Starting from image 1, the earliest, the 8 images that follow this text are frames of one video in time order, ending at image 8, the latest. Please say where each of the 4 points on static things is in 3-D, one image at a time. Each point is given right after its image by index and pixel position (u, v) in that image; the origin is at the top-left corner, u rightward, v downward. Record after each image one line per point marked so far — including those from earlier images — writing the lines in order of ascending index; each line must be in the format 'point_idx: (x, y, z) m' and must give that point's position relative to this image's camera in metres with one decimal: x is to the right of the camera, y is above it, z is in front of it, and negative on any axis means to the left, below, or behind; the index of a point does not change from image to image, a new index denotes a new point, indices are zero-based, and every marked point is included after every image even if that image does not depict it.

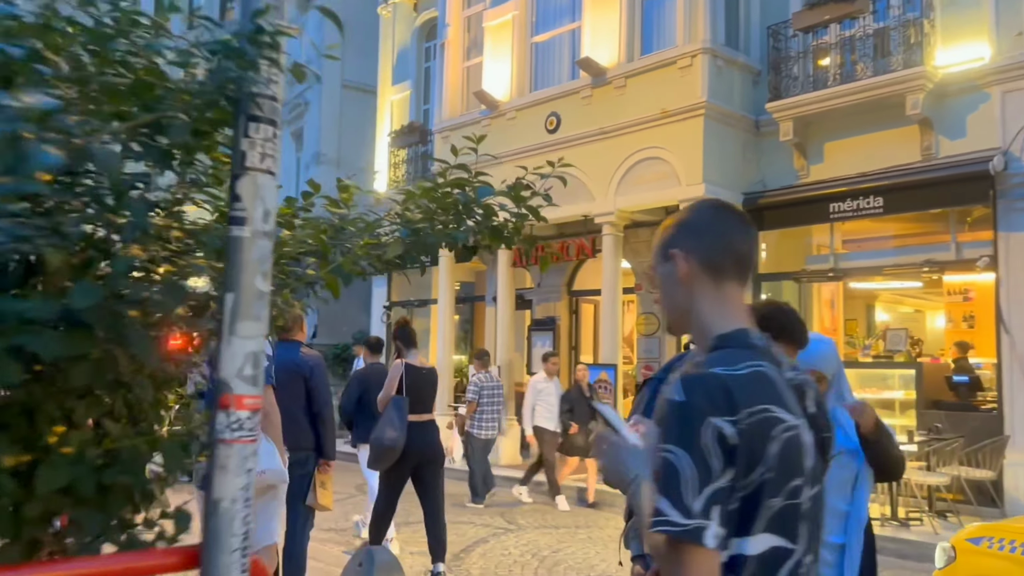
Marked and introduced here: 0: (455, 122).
0: (-1.0, +2.9, +15.0) m
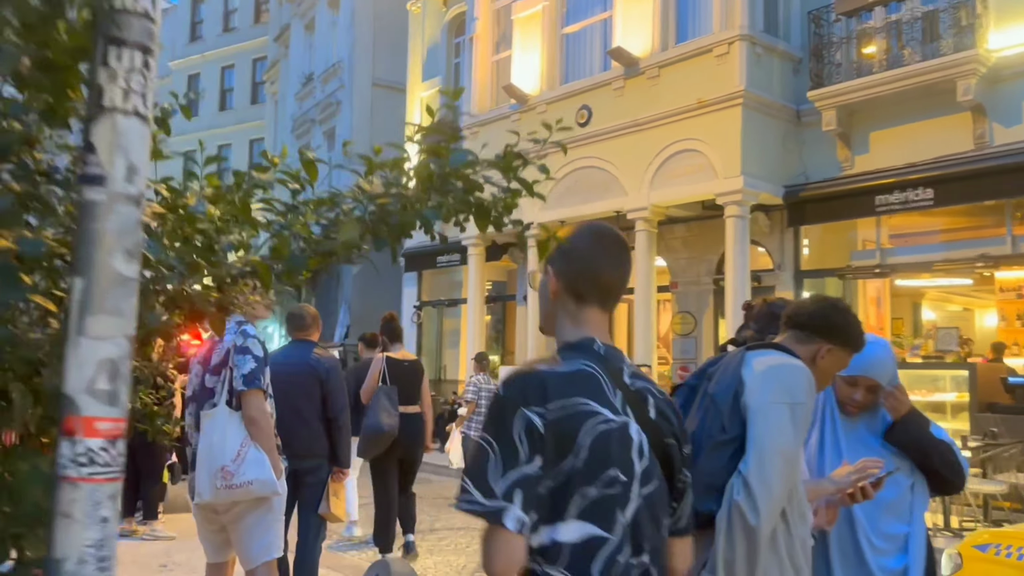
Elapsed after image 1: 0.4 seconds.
0: (-0.5, +2.9, +14.6) m
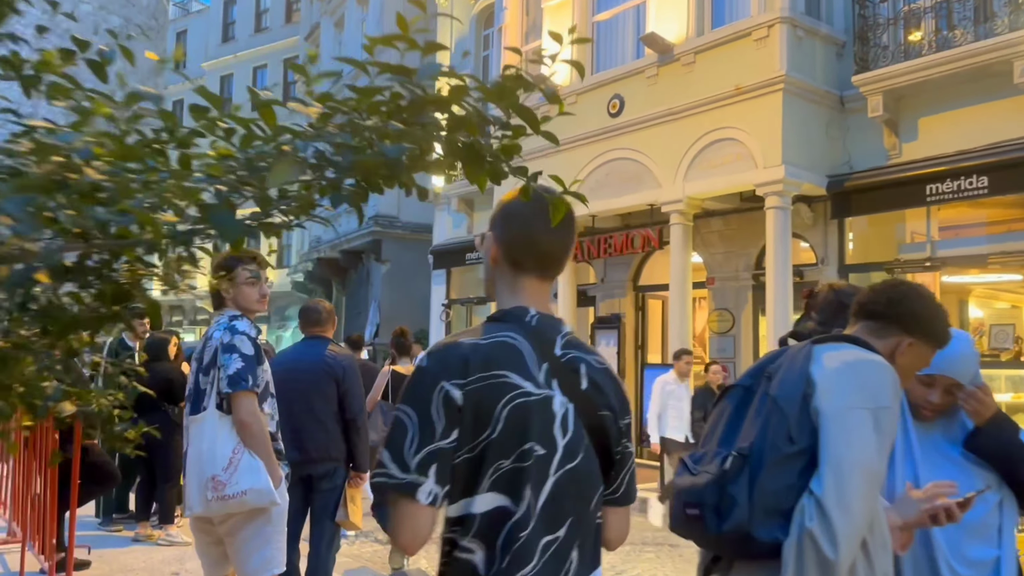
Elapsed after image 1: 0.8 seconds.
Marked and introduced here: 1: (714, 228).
0: (0.0, +3.0, +14.2) m
1: (+3.0, +0.9, +12.4) m
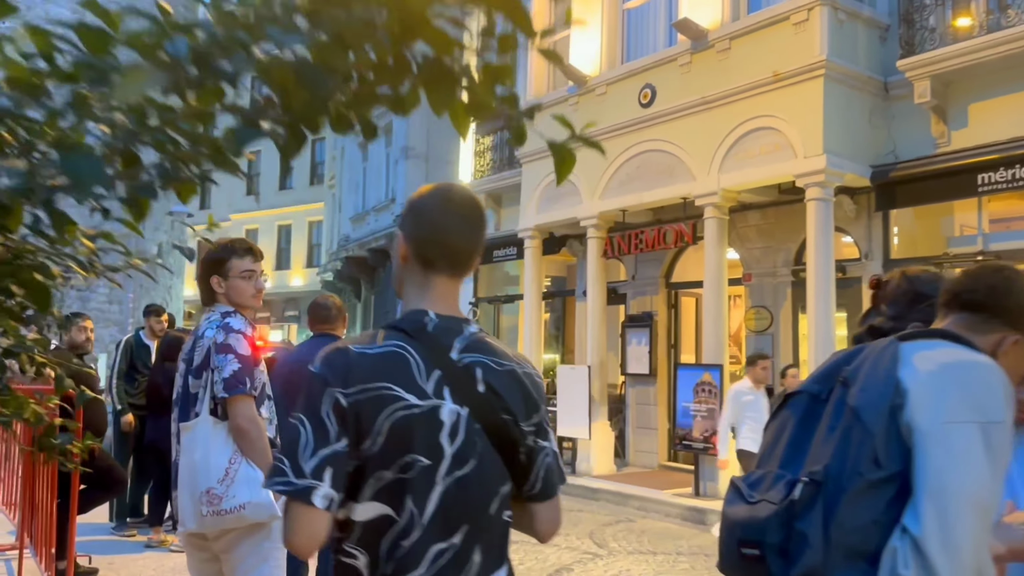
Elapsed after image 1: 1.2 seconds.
0: (+0.5, +3.0, +13.8) m
1: (+3.4, +0.9, +11.9) m
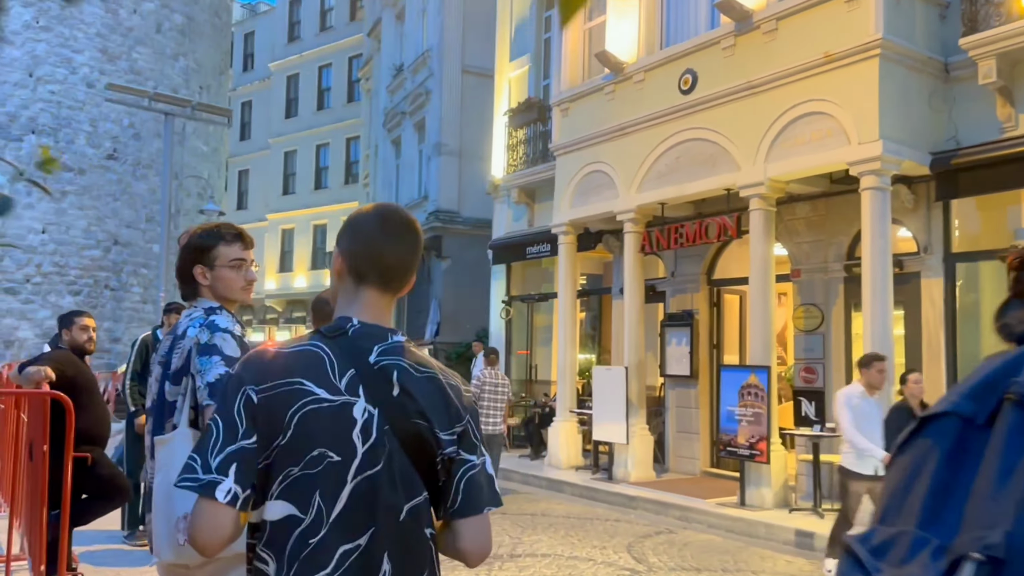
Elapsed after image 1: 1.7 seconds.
0: (+1.0, +3.1, +13.2) m
1: (+3.8, +1.0, +11.2) m
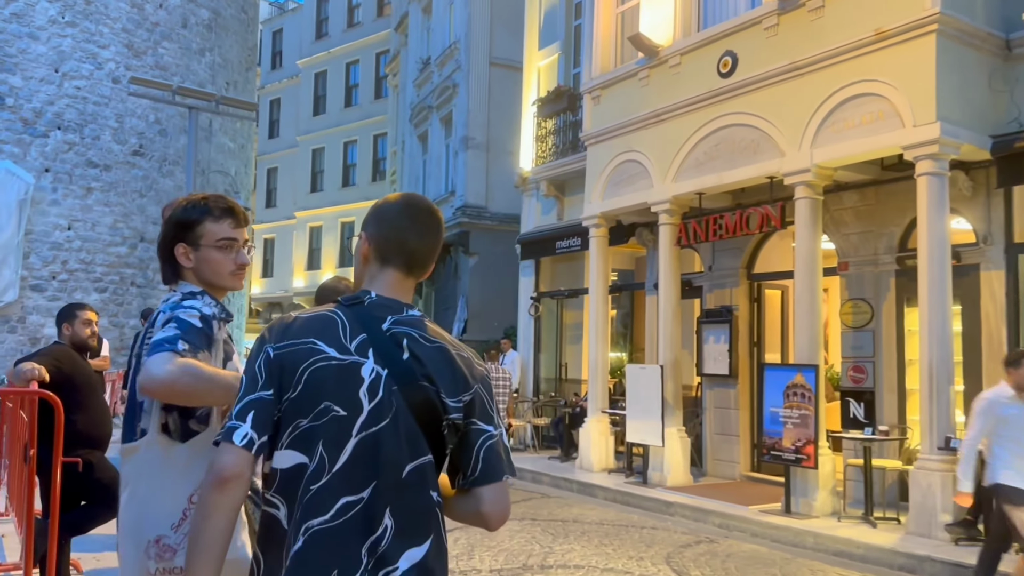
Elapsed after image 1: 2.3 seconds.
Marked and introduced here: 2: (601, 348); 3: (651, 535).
0: (+1.4, +3.1, +12.7) m
1: (+4.2, +1.0, +10.5) m
2: (+1.3, -0.9, +12.5) m
3: (+1.4, -2.6, +8.7) m
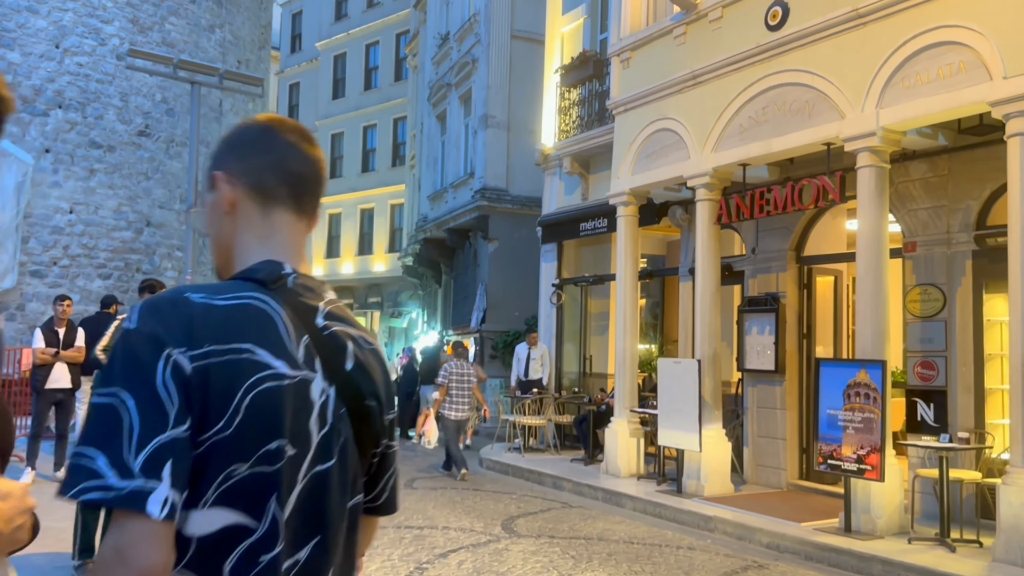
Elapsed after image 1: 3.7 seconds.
0: (+1.7, +3.3, +11.3) m
1: (+4.4, +1.2, +9.2) m
2: (+1.6, -0.7, +11.2) m
3: (+1.6, -2.4, +7.5) m
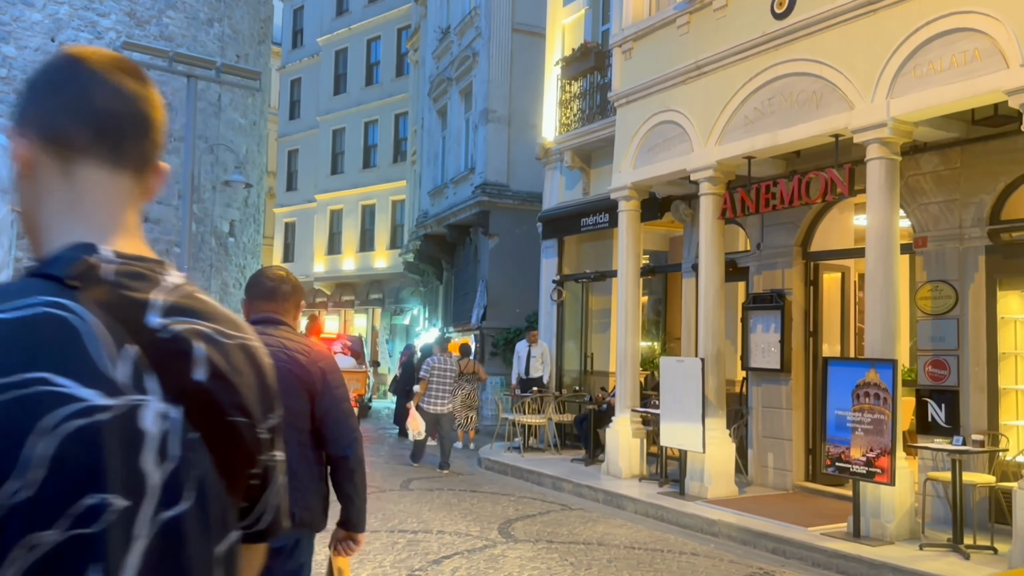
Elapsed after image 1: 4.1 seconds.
0: (+1.7, +3.4, +11.0) m
1: (+4.3, +1.3, +8.9) m
2: (+1.6, -0.6, +11.0) m
3: (+1.5, -2.4, +7.2) m
